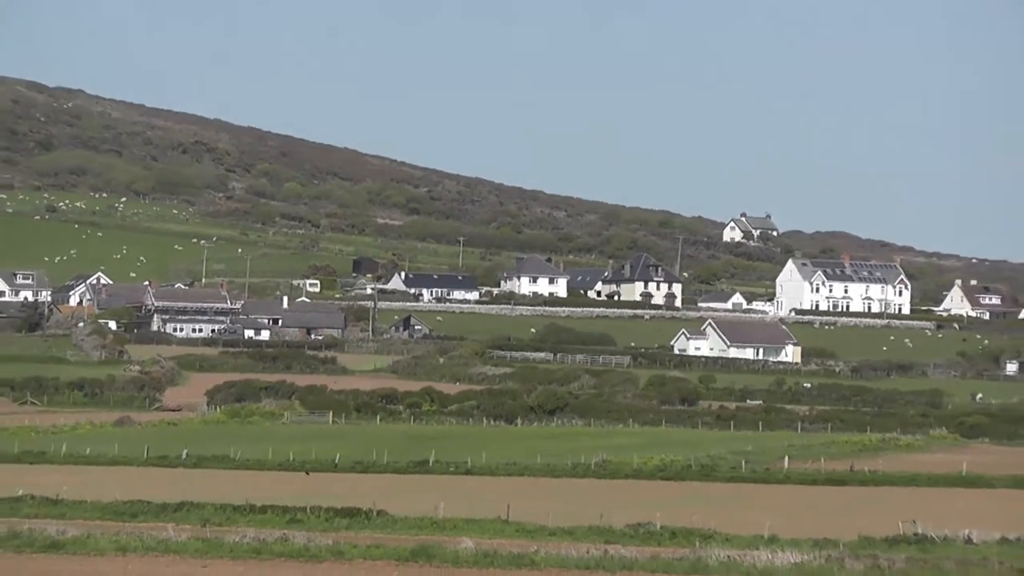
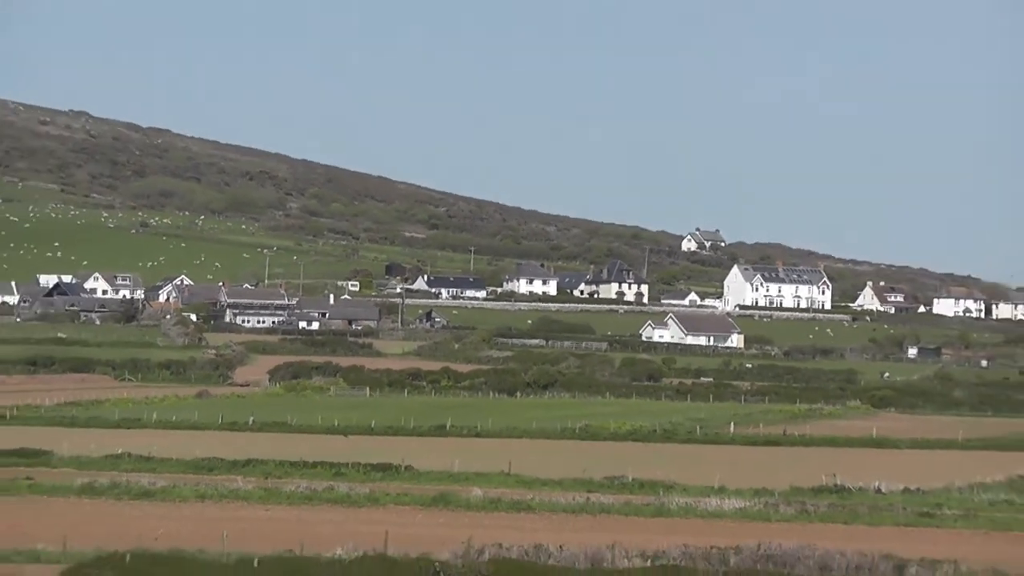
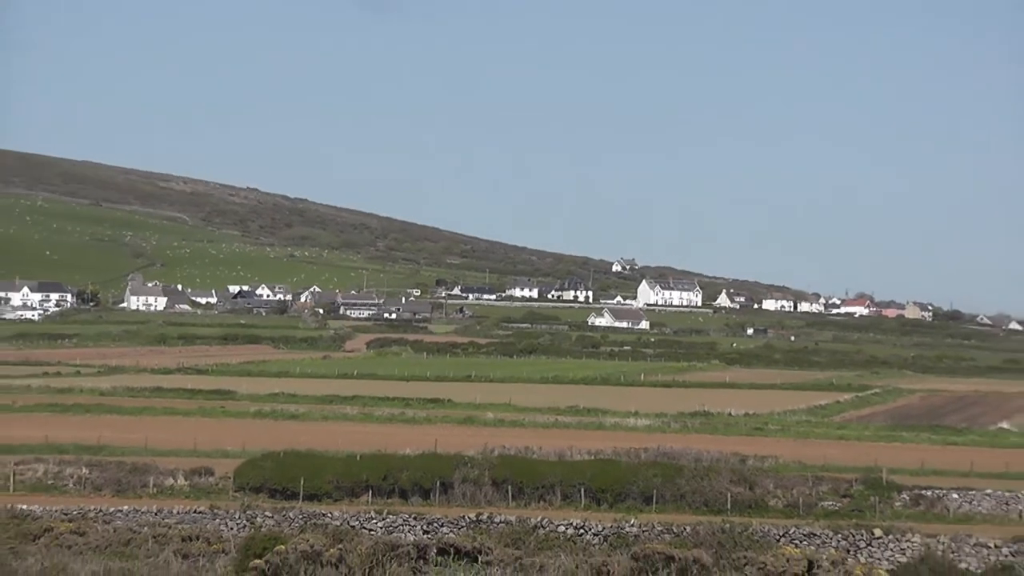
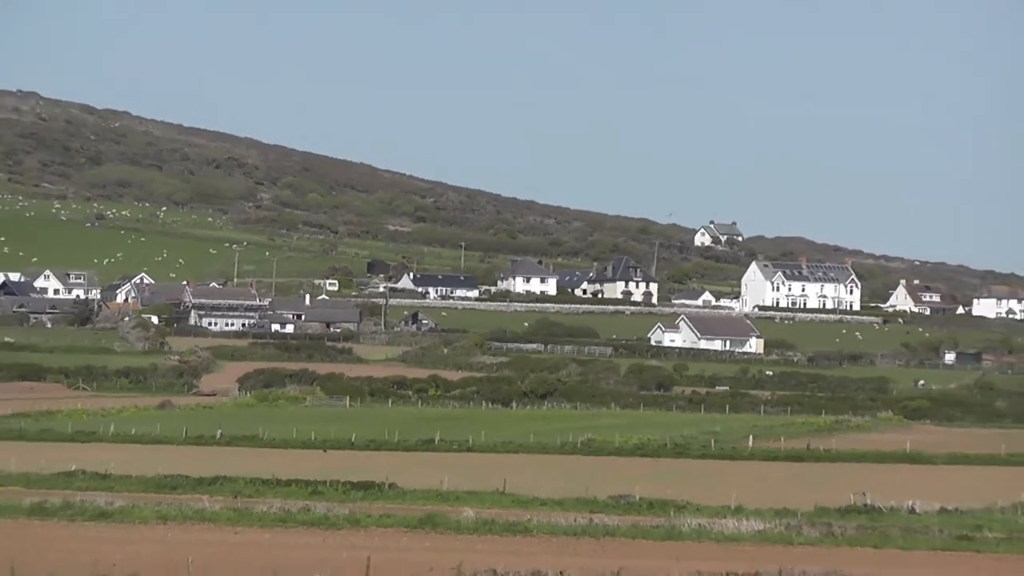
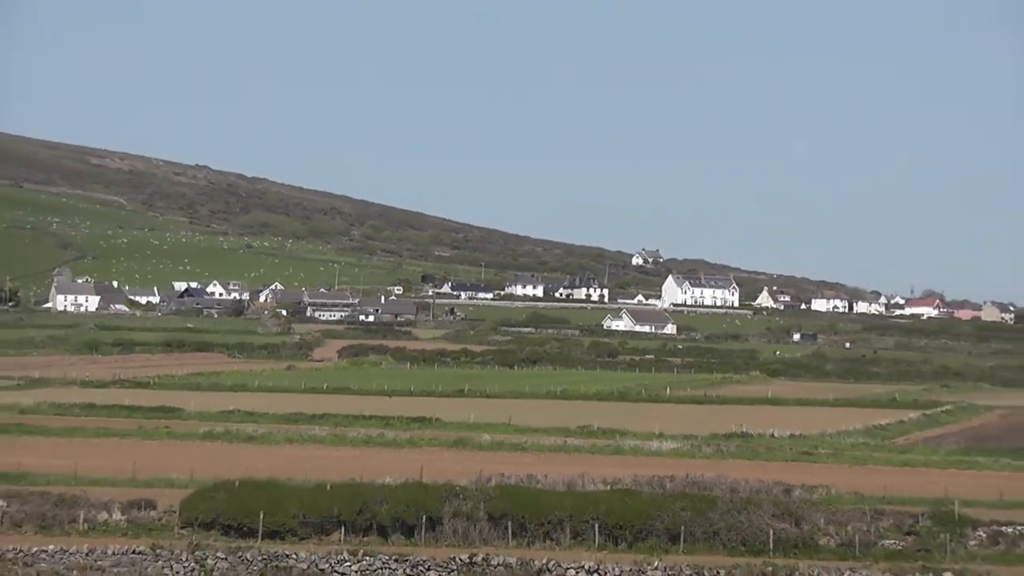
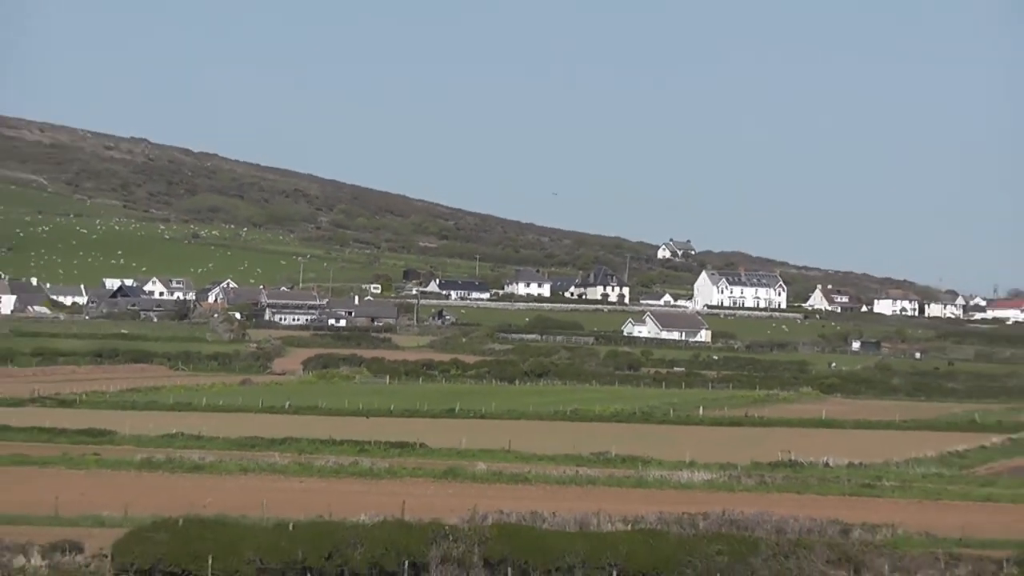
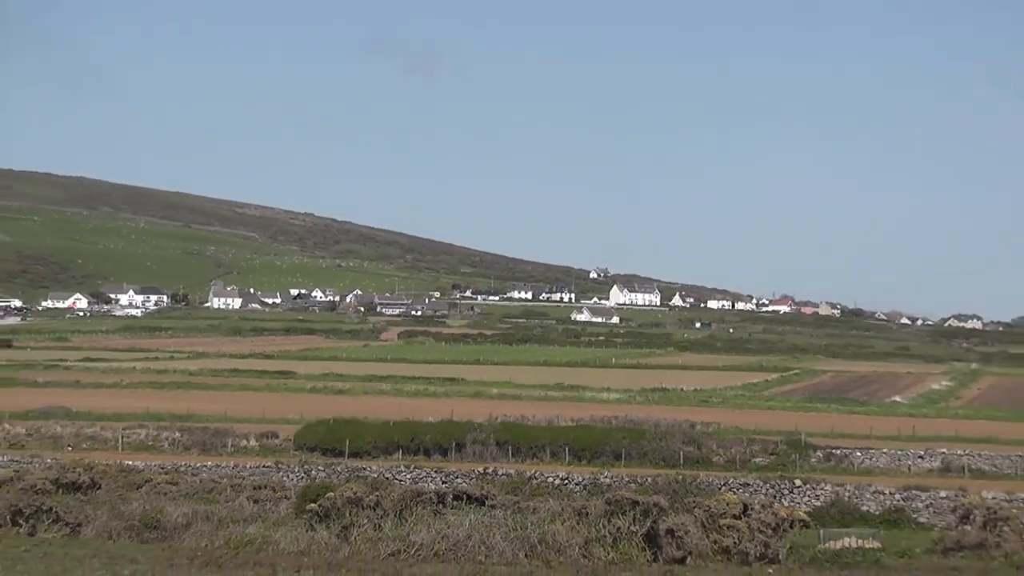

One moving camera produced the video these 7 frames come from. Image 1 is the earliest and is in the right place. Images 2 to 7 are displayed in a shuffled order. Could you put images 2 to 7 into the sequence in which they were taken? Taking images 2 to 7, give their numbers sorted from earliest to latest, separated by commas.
4, 2, 6, 5, 3, 7
